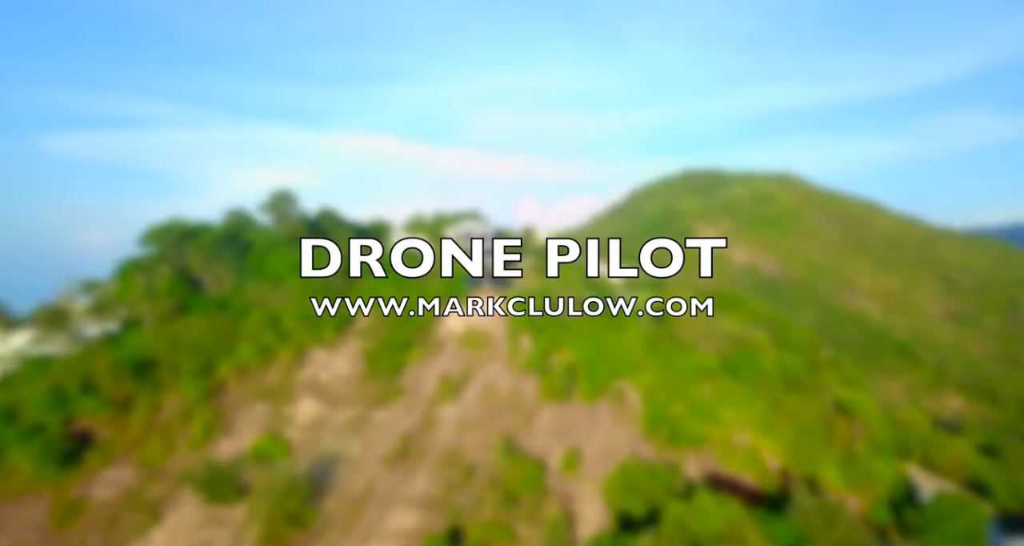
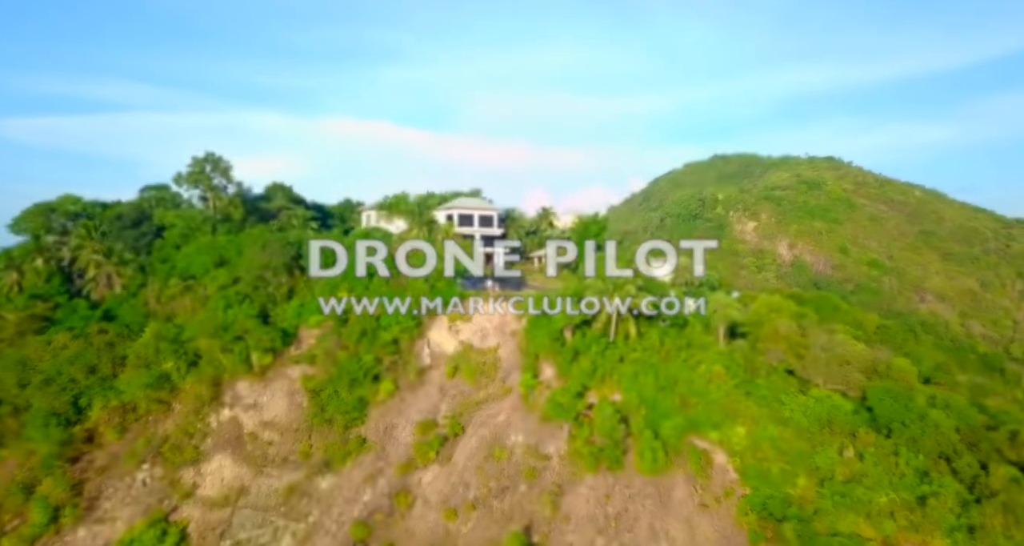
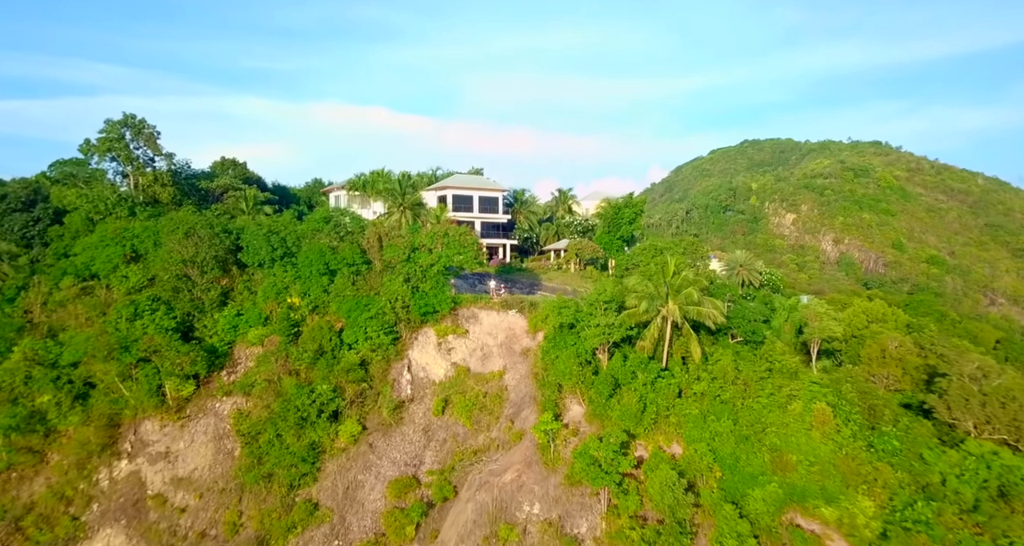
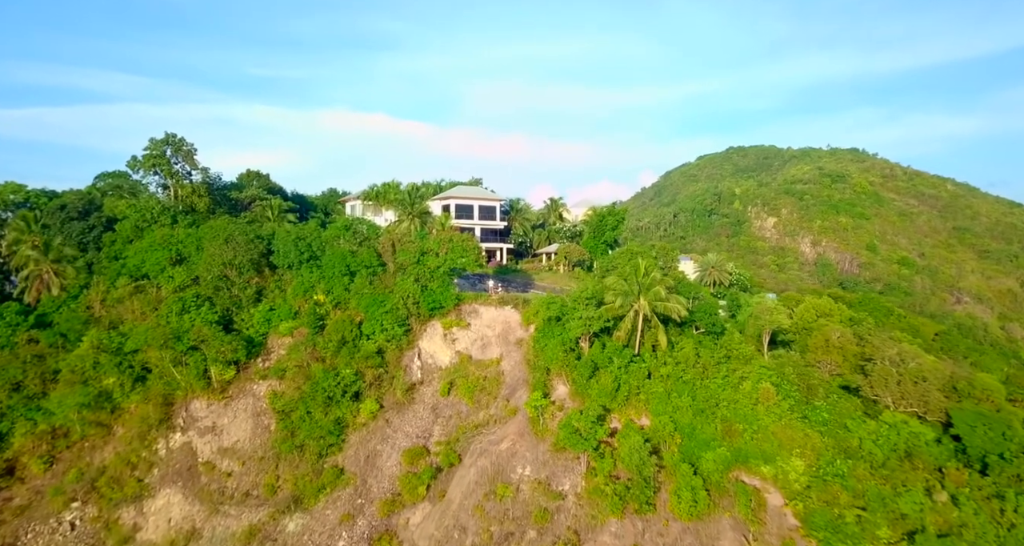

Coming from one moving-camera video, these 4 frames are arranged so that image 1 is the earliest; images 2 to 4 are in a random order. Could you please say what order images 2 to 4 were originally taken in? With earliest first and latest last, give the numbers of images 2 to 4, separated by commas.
2, 4, 3
